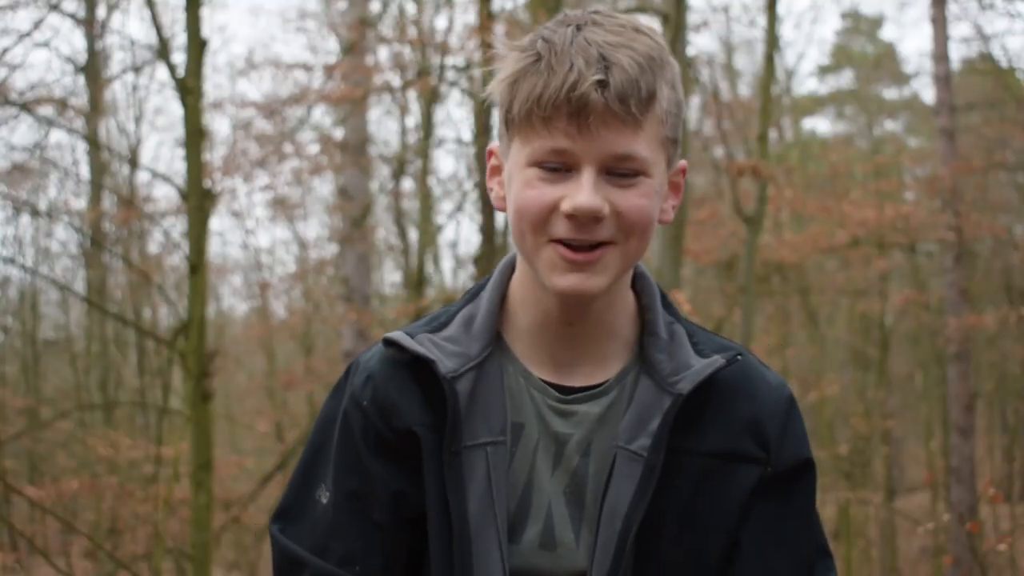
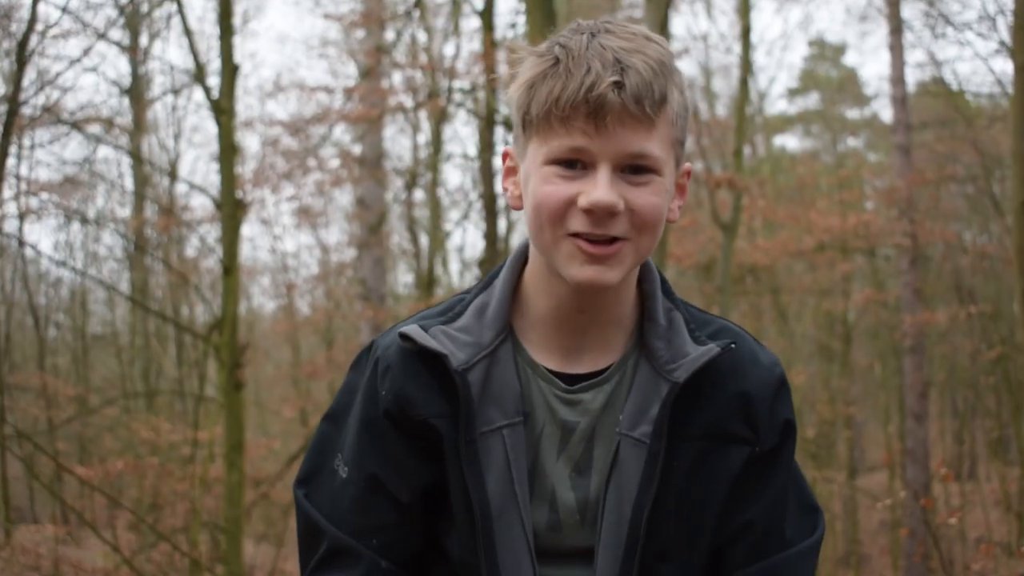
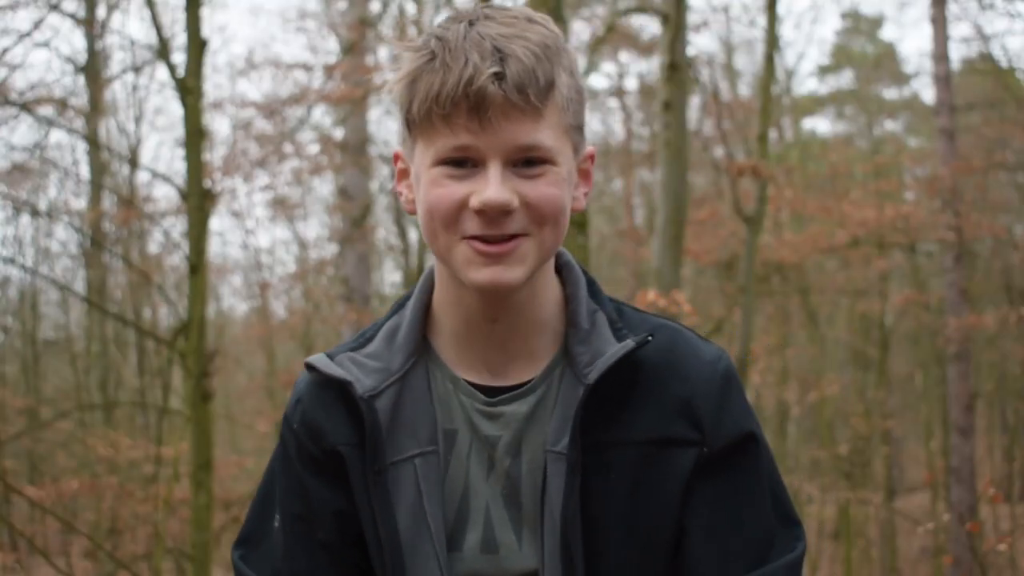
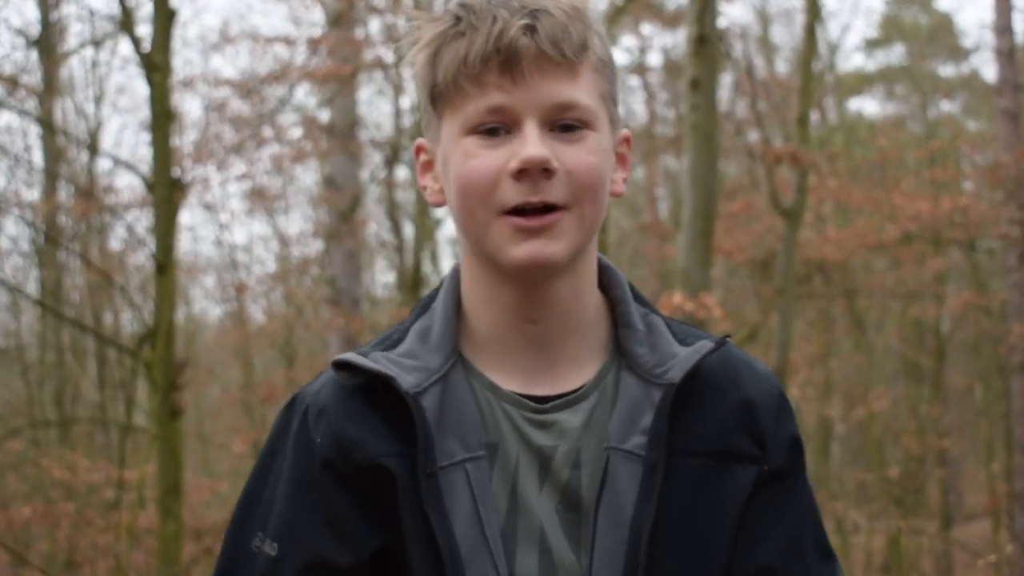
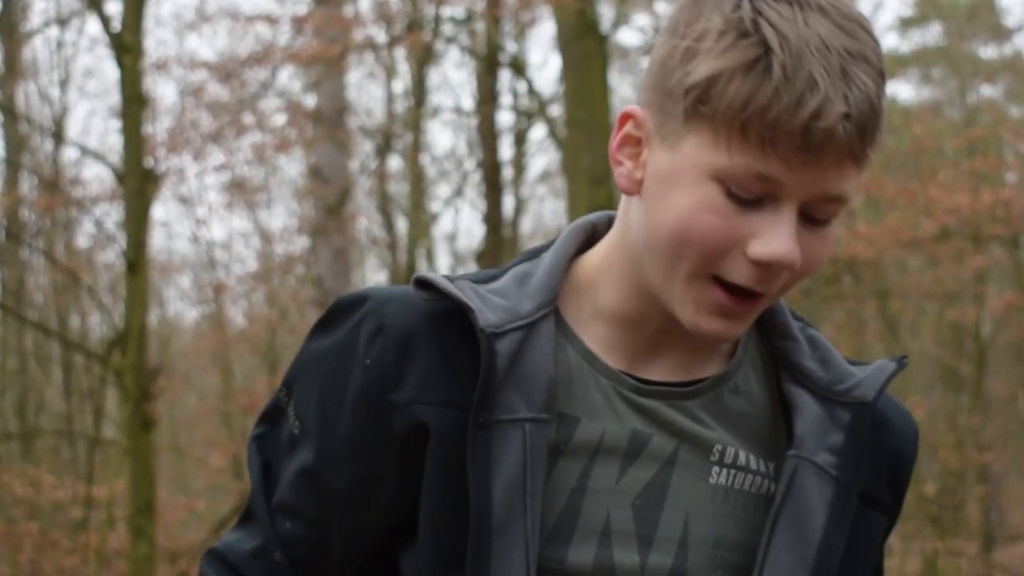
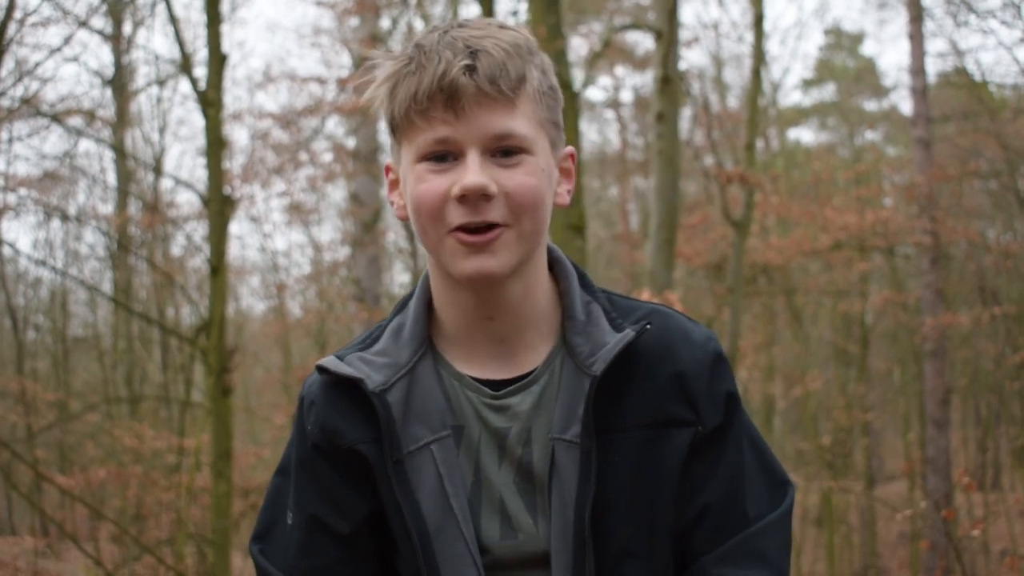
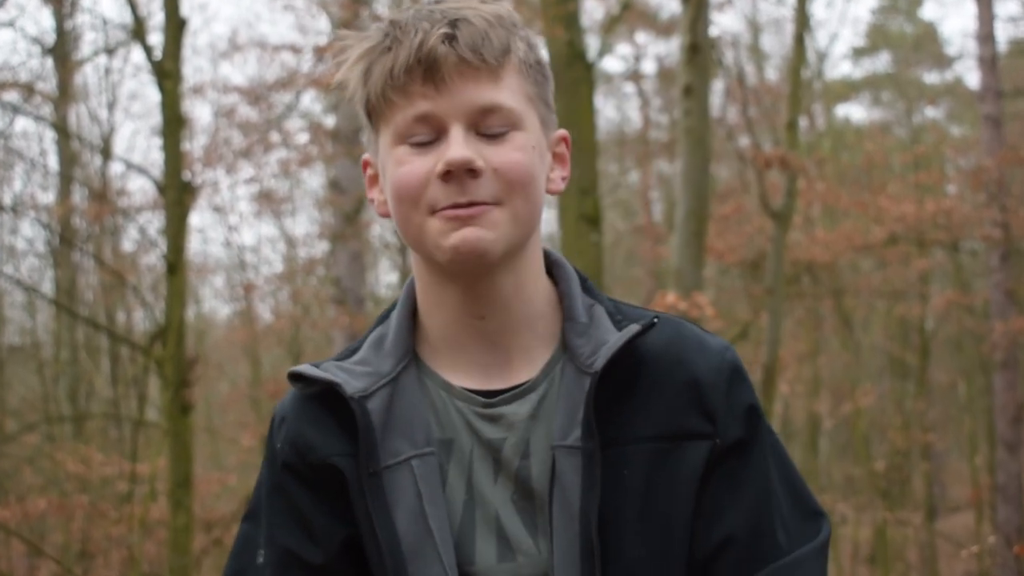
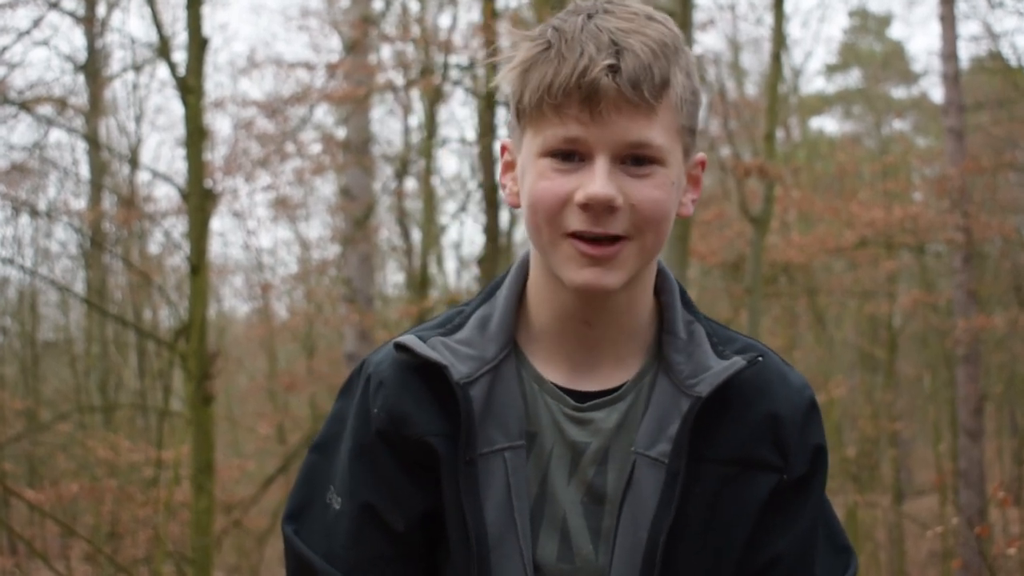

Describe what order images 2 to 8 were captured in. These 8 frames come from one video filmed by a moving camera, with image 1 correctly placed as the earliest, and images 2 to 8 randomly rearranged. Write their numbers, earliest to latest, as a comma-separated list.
3, 2, 6, 8, 7, 4, 5
